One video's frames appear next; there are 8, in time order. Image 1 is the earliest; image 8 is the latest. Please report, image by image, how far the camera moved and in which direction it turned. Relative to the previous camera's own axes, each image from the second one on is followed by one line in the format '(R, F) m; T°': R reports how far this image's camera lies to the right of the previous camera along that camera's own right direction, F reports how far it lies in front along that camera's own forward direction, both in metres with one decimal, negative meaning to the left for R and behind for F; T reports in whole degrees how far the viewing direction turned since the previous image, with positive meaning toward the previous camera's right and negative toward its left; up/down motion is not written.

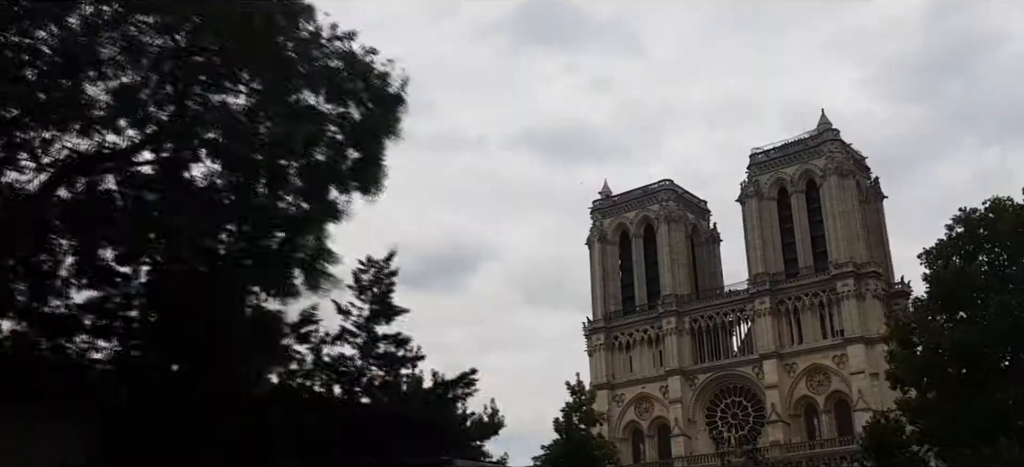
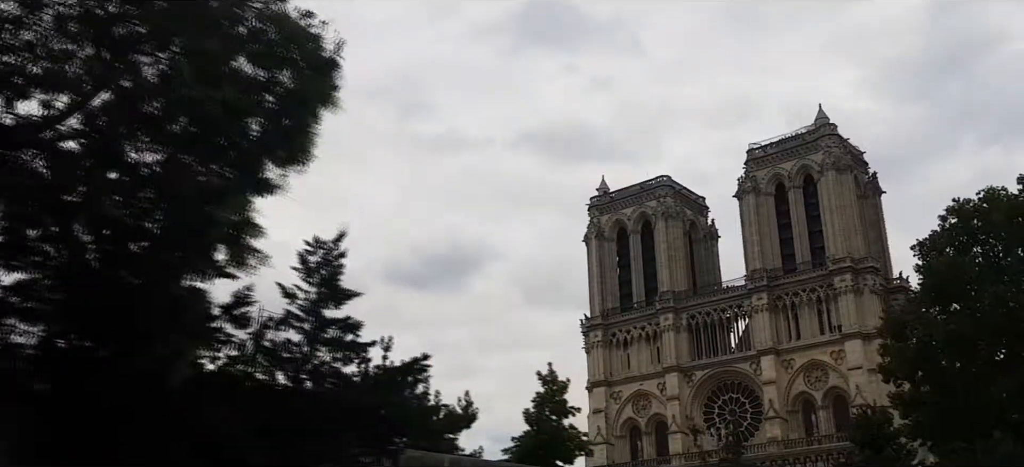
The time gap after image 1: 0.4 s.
(+0.5, +0.5) m; 0°
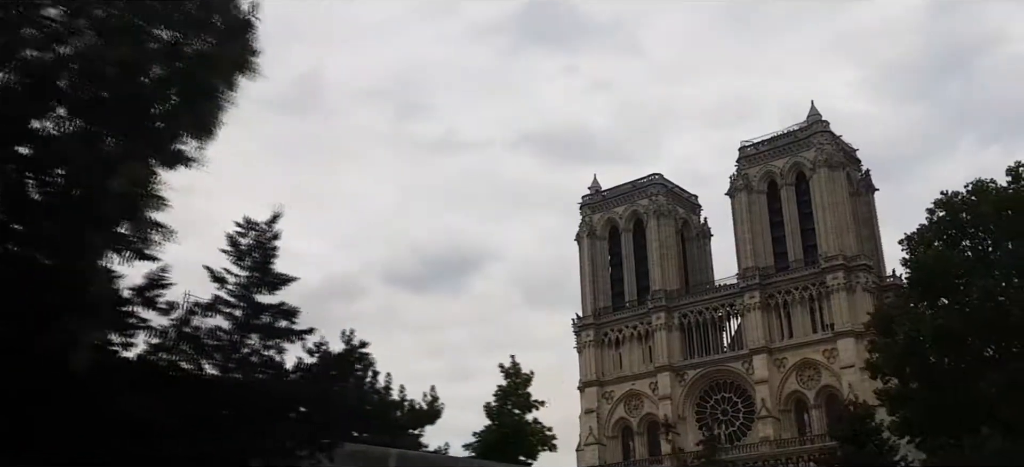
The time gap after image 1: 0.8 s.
(+0.6, +0.6) m; 0°
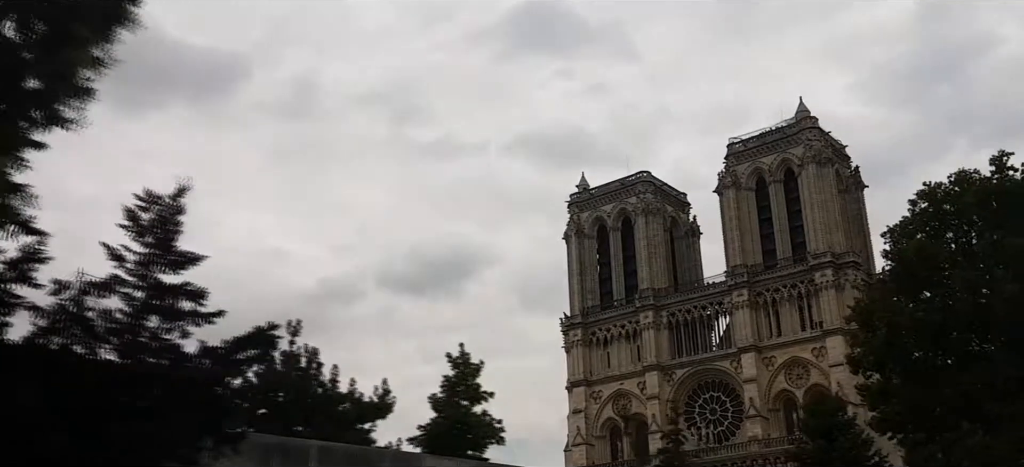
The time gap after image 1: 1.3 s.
(+0.7, +0.7) m; 0°
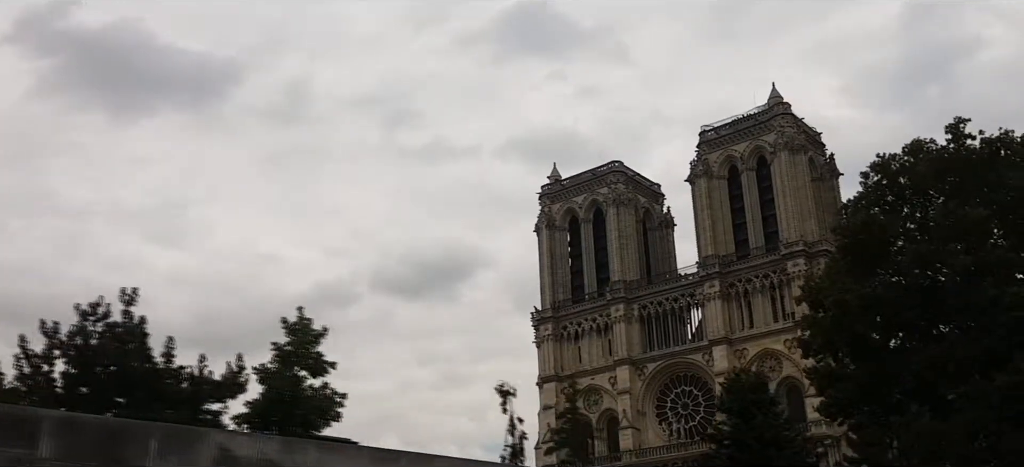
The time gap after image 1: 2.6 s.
(+1.9, +1.9) m; 0°
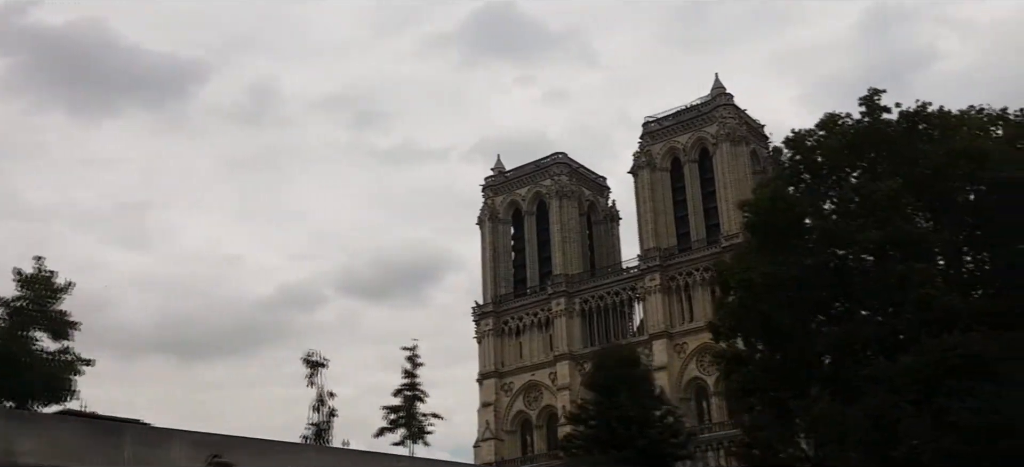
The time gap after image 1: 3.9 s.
(+2.0, +1.7) m; +2°
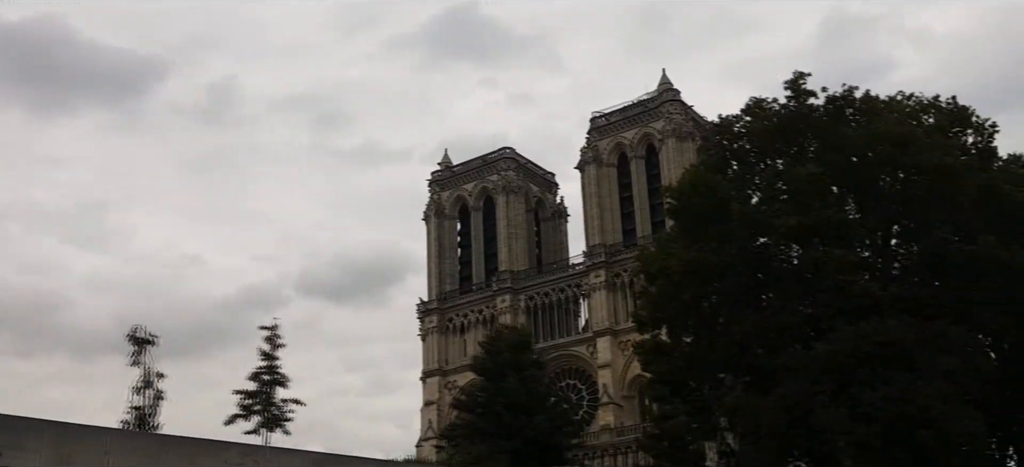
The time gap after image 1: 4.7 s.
(+1.2, +1.1) m; +2°
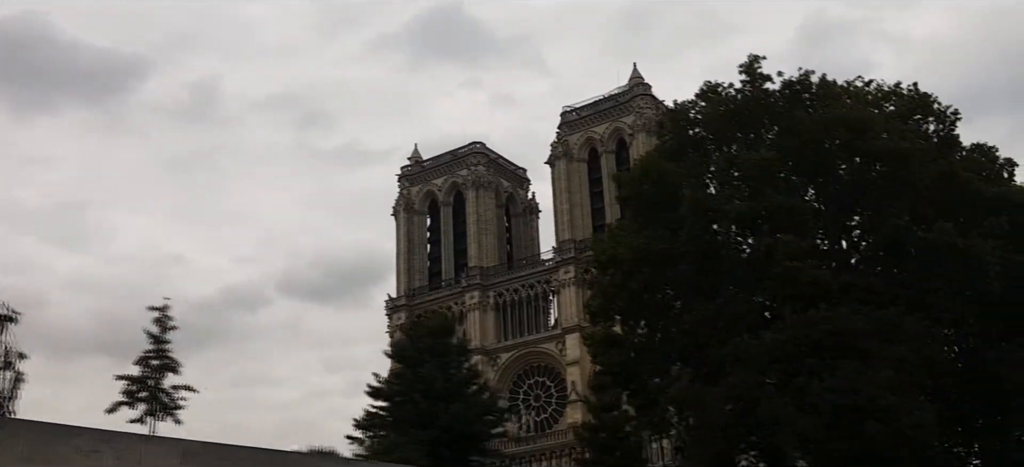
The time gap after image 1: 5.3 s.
(+0.9, +0.9) m; +1°
